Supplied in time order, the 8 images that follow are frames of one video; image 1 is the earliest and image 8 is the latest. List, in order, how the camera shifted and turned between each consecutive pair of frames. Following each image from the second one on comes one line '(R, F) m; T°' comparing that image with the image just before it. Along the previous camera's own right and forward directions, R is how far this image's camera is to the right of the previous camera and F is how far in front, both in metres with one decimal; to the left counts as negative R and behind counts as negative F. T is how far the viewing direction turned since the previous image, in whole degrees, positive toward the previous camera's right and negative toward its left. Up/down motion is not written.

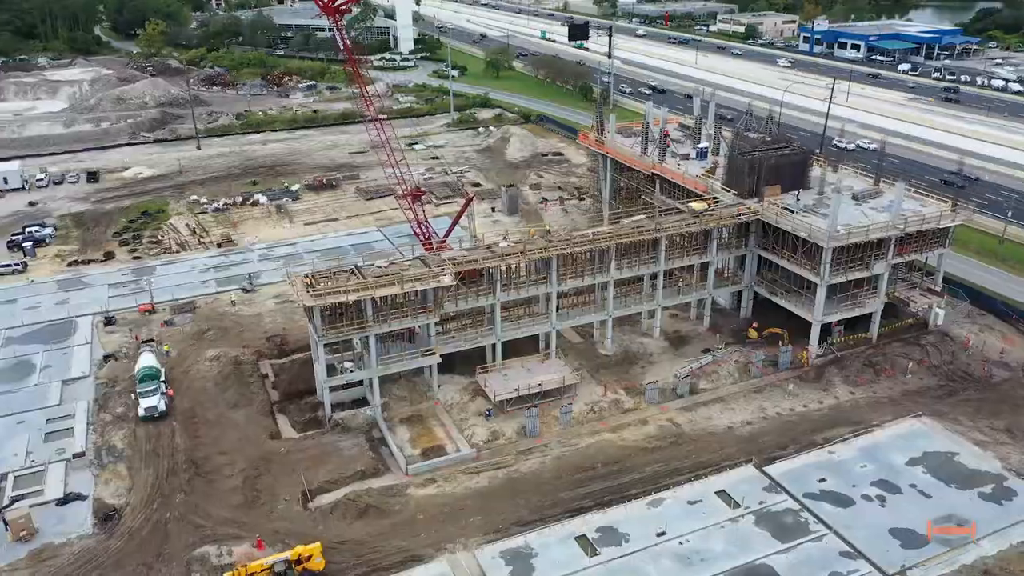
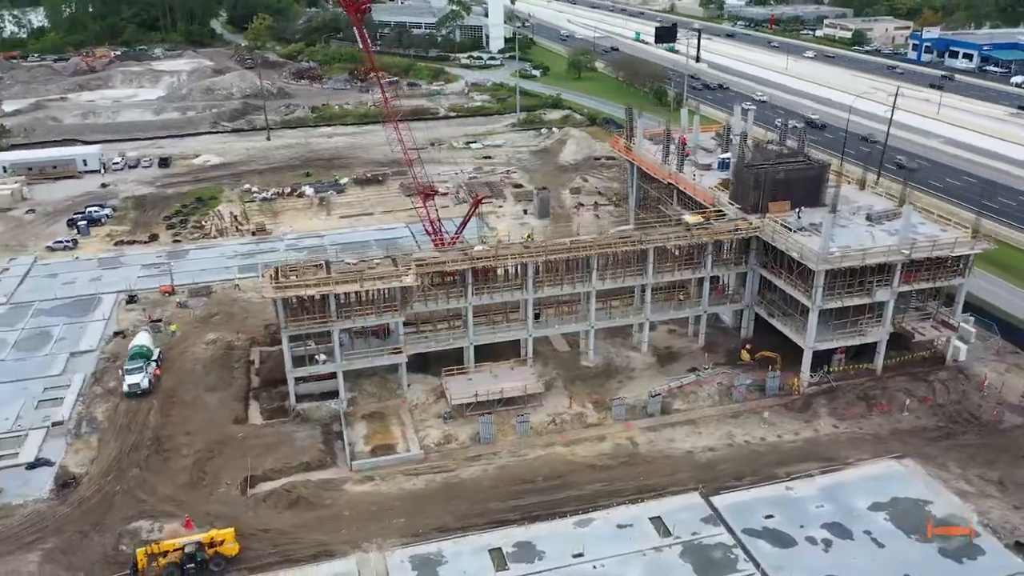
(+7.1, +0.9) m; -8°
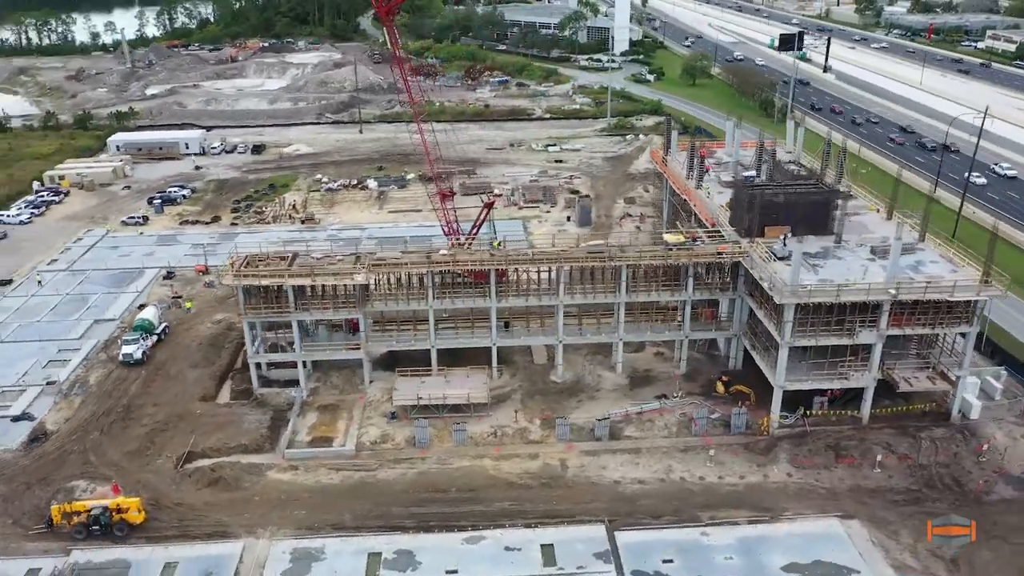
(+9.7, +1.4) m; -11°
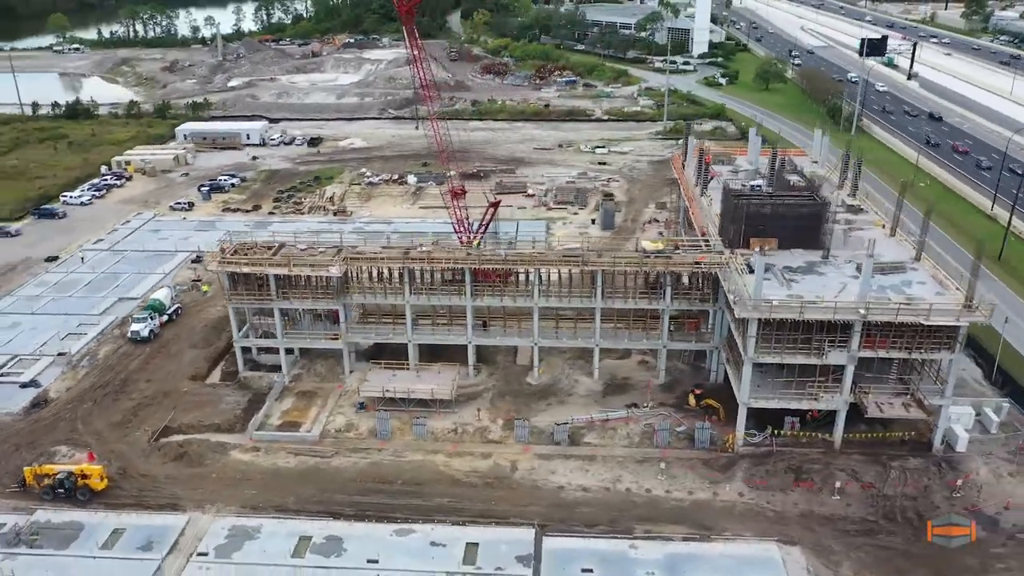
(+6.3, +0.2) m; -7°
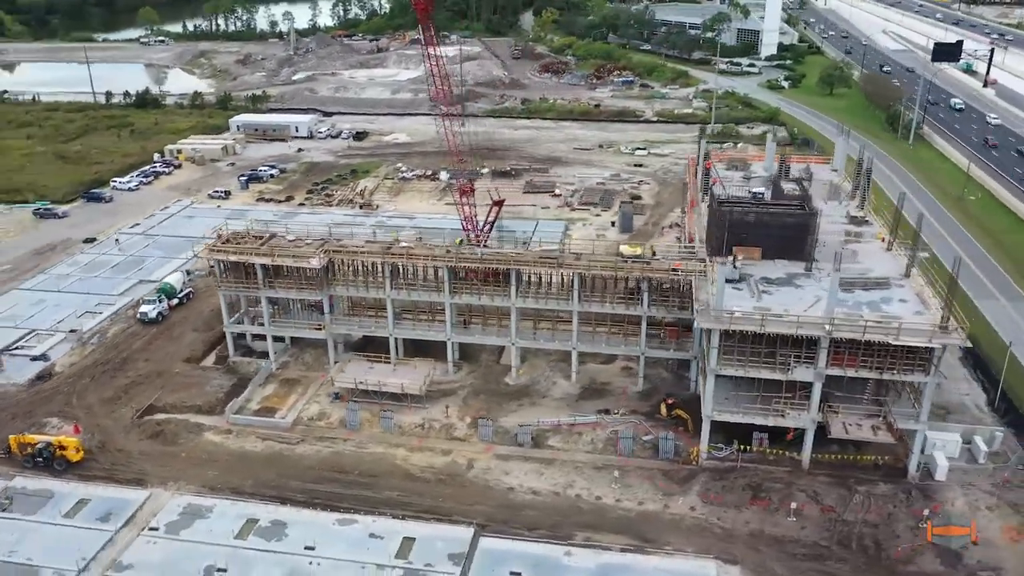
(+5.3, +0.3) m; -6°
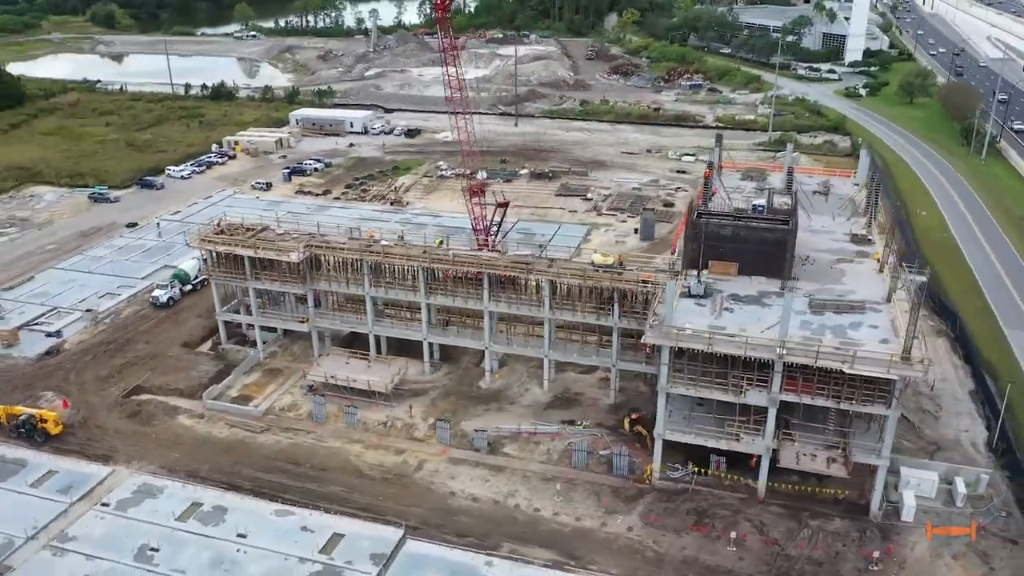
(+6.2, +0.7) m; -7°
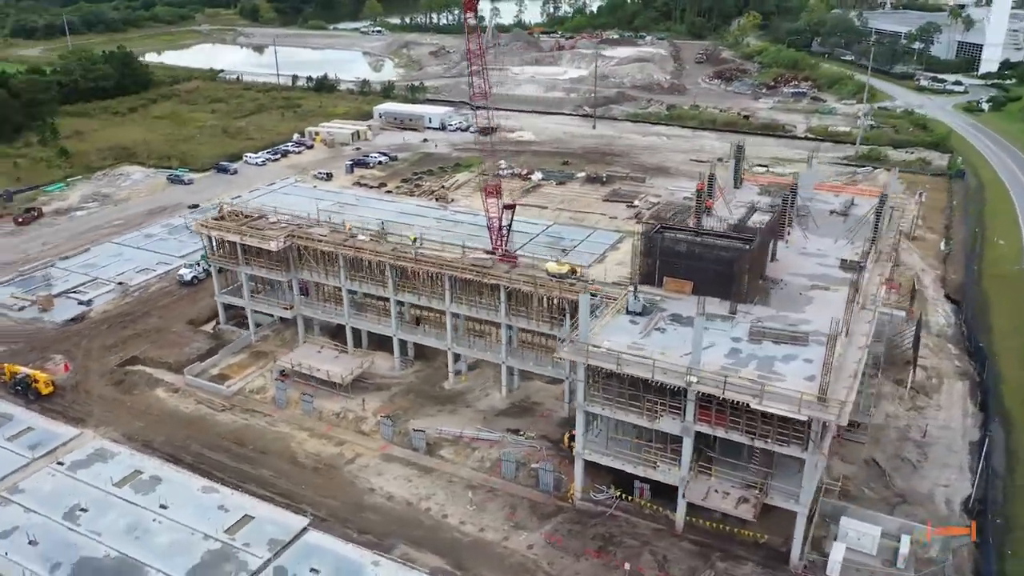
(+8.8, +1.2) m; -10°
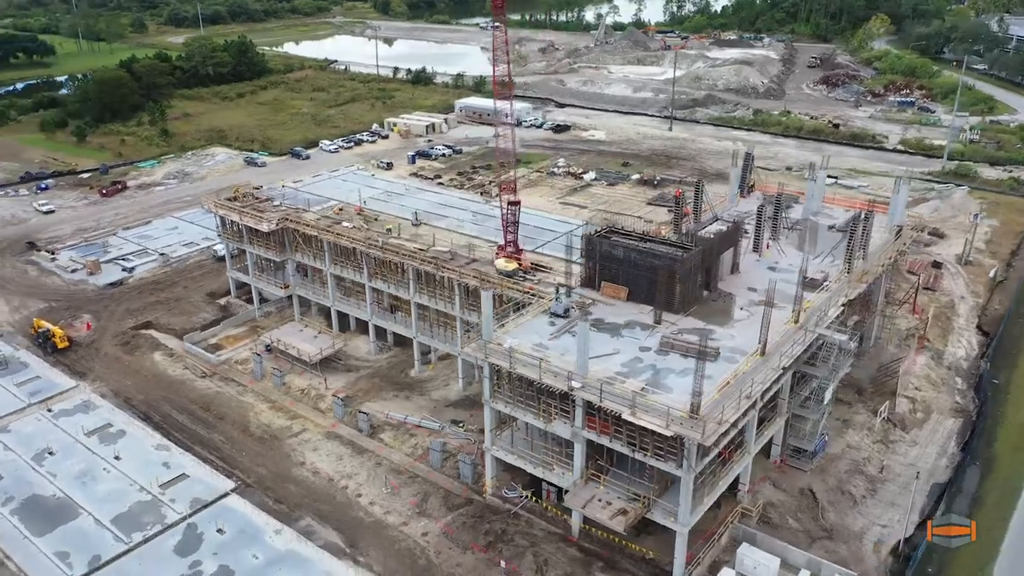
(+8.9, +0.3) m; -10°
